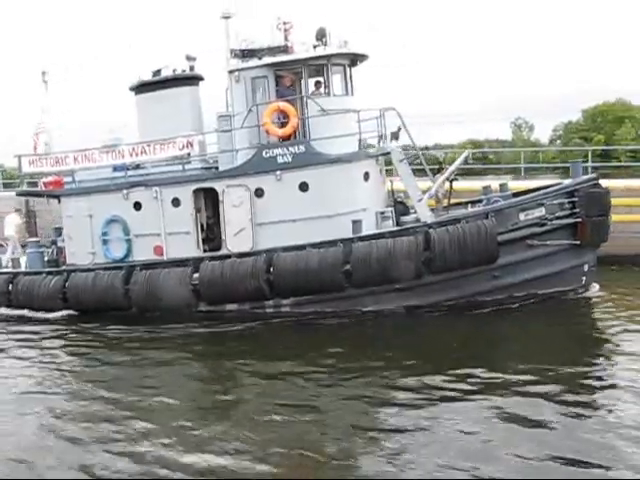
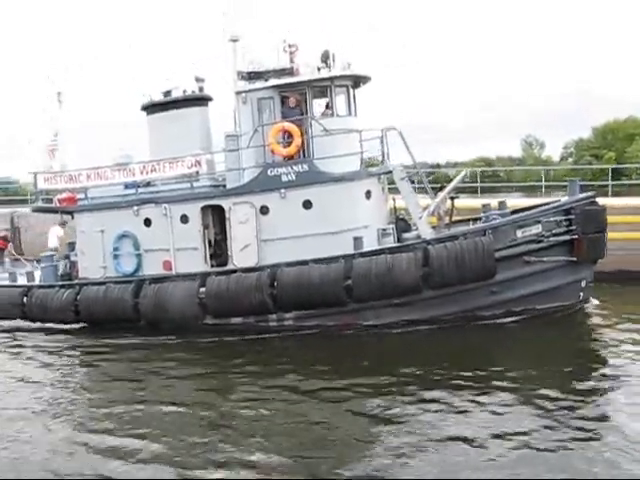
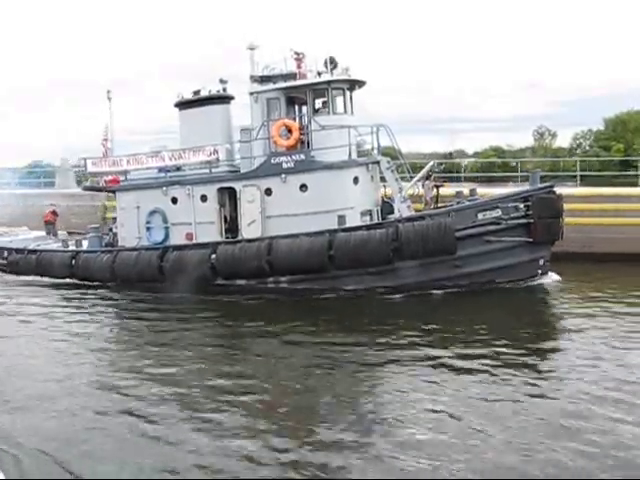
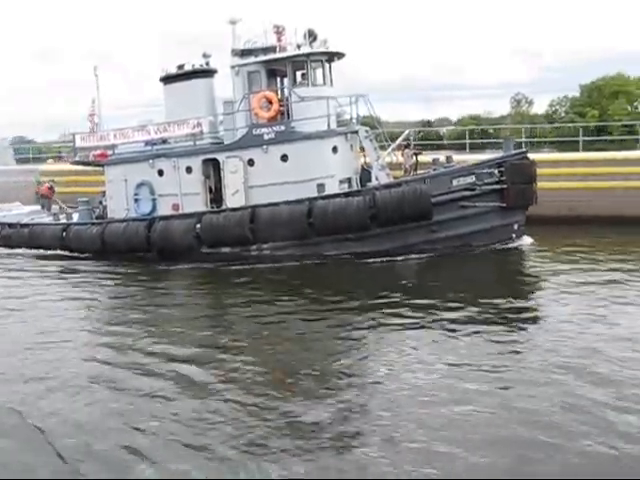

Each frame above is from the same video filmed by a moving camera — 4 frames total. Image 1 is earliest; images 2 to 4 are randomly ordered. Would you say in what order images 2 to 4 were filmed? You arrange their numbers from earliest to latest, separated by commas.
2, 3, 4
